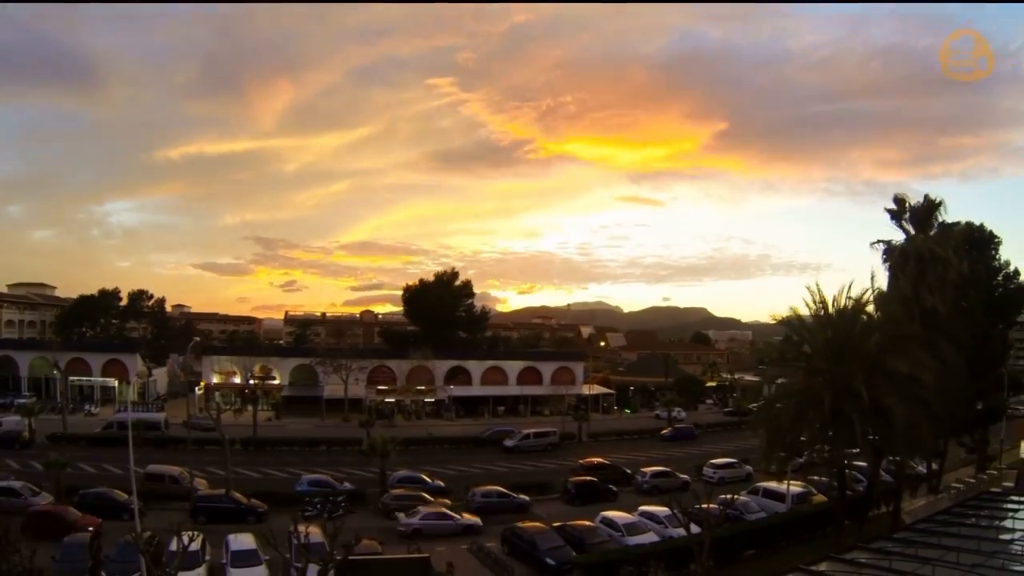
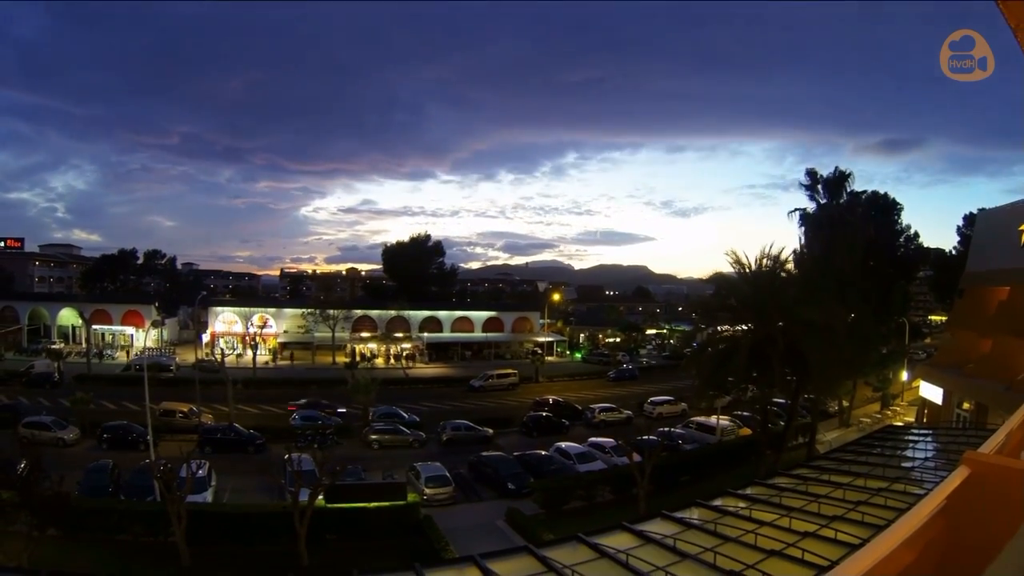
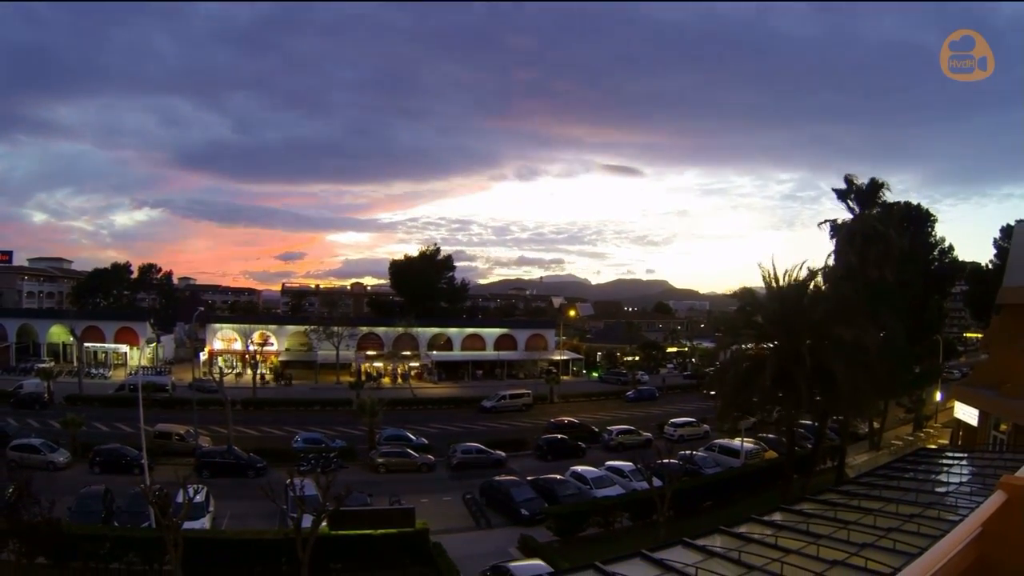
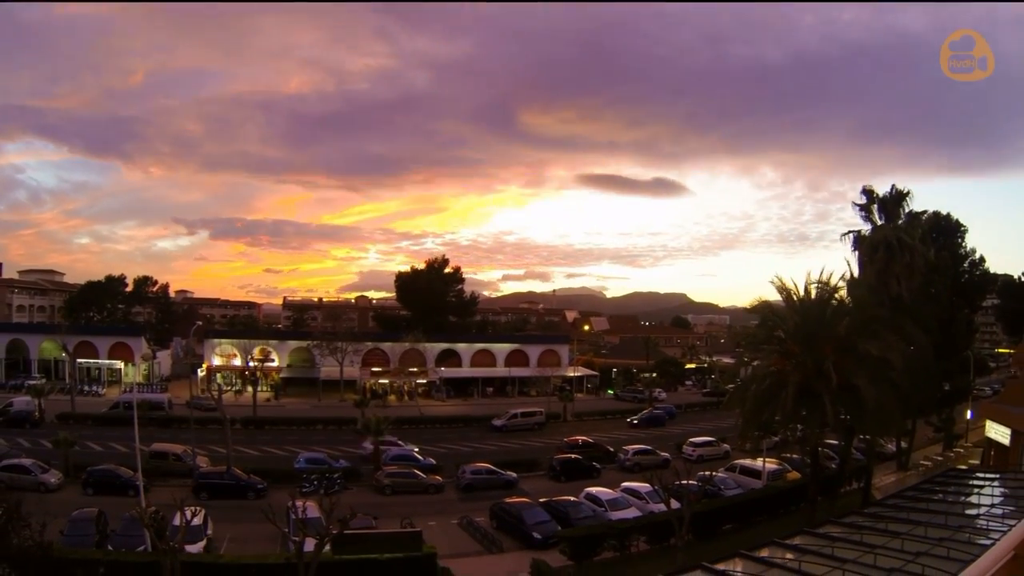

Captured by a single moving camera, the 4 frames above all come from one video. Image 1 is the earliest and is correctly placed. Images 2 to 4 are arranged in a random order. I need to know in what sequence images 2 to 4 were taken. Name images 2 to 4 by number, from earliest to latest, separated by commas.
4, 3, 2
